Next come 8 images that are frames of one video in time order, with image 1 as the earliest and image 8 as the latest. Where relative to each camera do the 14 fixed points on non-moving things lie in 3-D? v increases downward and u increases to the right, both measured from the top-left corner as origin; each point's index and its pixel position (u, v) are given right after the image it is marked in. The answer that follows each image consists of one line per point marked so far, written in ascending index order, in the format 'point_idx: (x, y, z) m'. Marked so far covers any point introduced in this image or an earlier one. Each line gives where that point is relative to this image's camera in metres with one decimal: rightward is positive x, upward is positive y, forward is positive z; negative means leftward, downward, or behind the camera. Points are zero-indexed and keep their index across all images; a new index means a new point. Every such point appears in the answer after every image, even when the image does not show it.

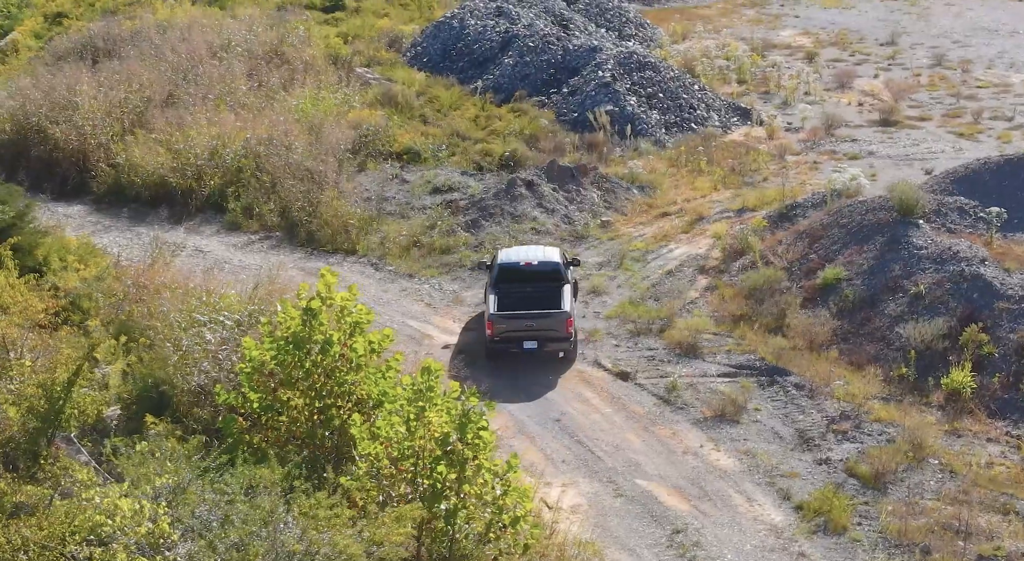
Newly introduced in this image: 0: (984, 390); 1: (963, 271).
0: (+6.6, -1.5, +16.9) m
1: (+6.9, +0.2, +18.6) m
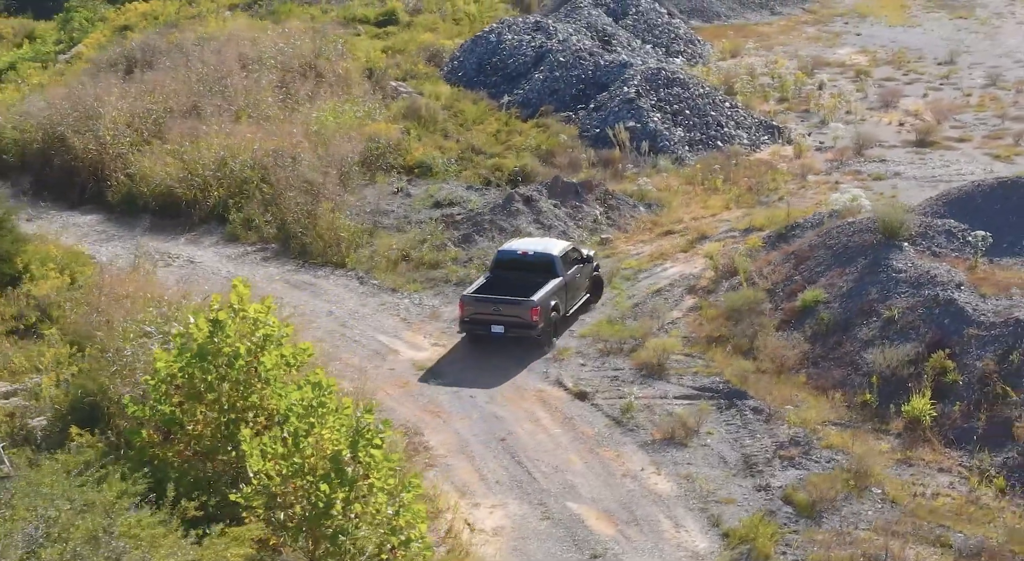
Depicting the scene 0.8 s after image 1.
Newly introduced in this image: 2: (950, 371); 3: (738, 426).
0: (+5.9, -1.8, +16.4) m
1: (+6.3, -0.2, +18.0) m
2: (+6.1, -1.2, +16.8) m
3: (+3.1, -2.0, +16.7) m
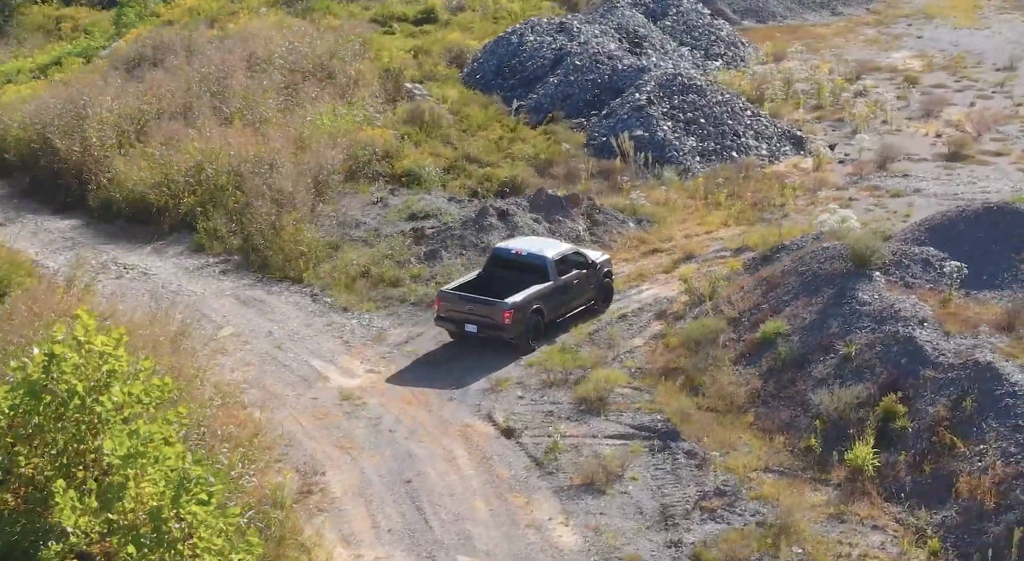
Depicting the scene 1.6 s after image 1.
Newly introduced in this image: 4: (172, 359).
0: (+4.7, -2.3, +15.0) m
1: (+5.3, -0.7, +16.6) m
2: (+5.0, -1.7, +15.4) m
3: (+2.0, -2.5, +15.5) m
4: (-4.4, -1.0, +15.7) m
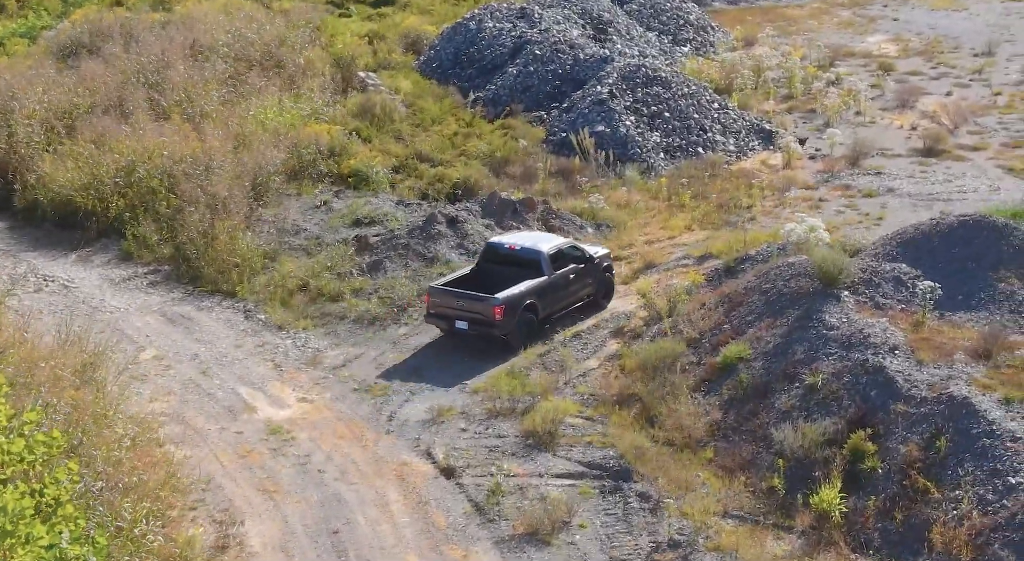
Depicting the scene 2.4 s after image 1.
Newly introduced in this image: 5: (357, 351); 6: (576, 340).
0: (+4.0, -2.7, +13.8) m
1: (+4.5, -1.0, +15.4) m
2: (+4.2, -2.1, +14.3) m
3: (+1.2, -2.8, +14.3) m
4: (-5.2, -1.4, +14.3) m
5: (-2.4, -1.1, +18.9) m
6: (+1.1, -1.0, +19.8) m
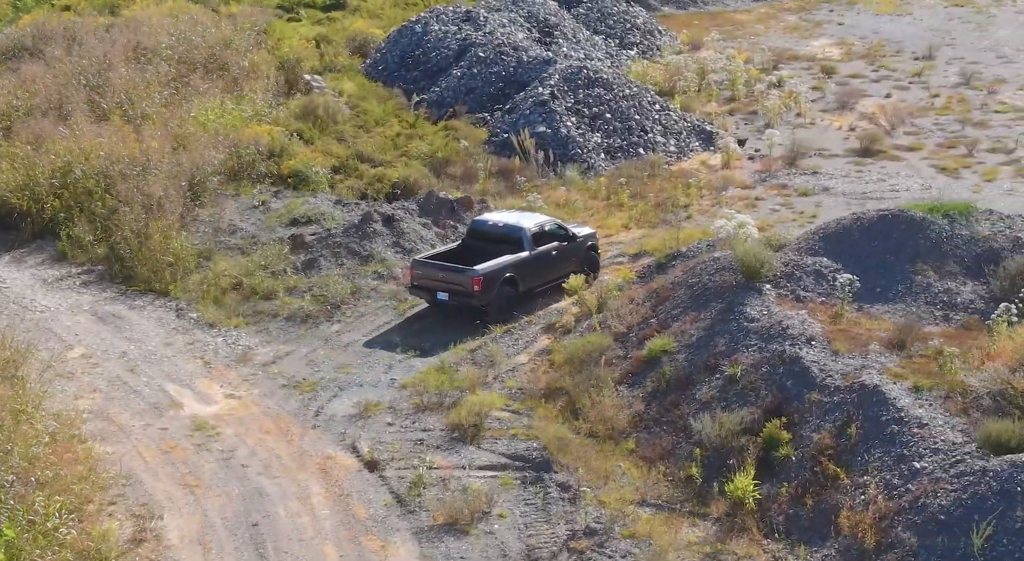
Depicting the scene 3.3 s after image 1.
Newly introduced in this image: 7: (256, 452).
0: (+3.0, -2.6, +14.1) m
1: (+3.5, -0.9, +15.7) m
2: (+3.3, -2.0, +14.5) m
3: (+0.3, -2.7, +14.4) m
4: (-6.2, -1.3, +14.3) m
5: (-3.6, -1.1, +19.0) m
6: (-0.1, -0.9, +20.0) m
7: (-3.3, -2.2, +15.6) m
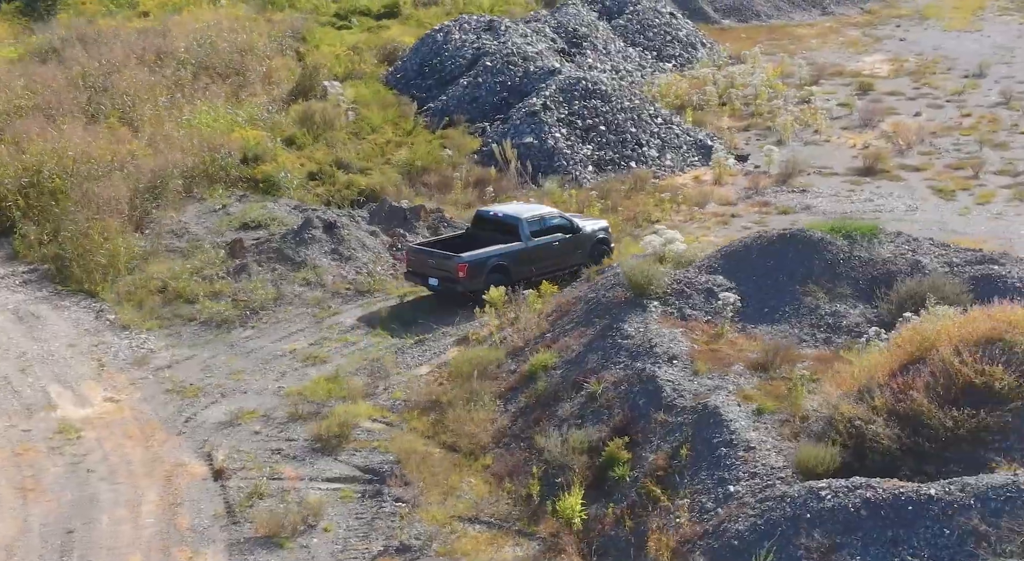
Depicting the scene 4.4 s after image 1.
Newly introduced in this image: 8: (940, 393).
0: (+0.9, -2.8, +13.5) m
1: (+1.6, -1.2, +15.0) m
2: (+1.3, -2.2, +13.9) m
3: (-1.8, -2.8, +14.1) m
4: (-8.1, -1.2, +14.5) m
5: (-5.1, -1.1, +19.0) m
6: (-1.6, -1.1, +19.6) m
7: (-5.2, -2.2, +15.5) m
8: (+4.4, -1.1, +12.5) m
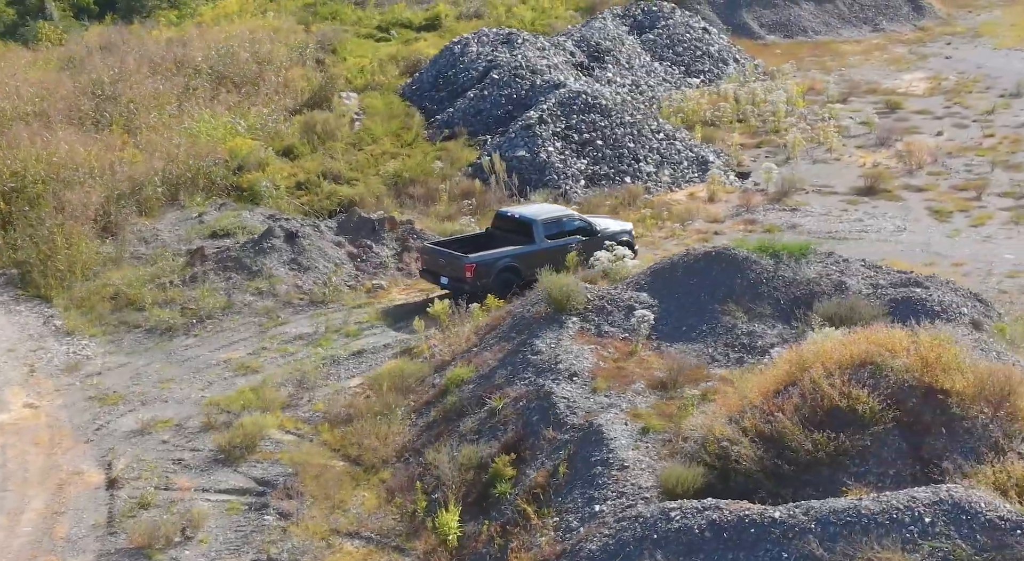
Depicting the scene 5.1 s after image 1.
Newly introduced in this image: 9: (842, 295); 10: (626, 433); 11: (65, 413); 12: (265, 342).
0: (-0.5, -2.9, +13.1) m
1: (+0.4, -1.3, +14.6) m
2: (-0.1, -2.4, +13.5) m
3: (-3.1, -2.9, +13.9) m
4: (-9.4, -1.2, +14.7) m
5: (-6.1, -1.2, +19.0) m
6: (-2.5, -1.3, +19.4) m
7: (-6.5, -2.3, +15.6) m
8: (+2.9, -1.4, +11.9) m
9: (+4.2, -0.2, +15.5) m
10: (+1.3, -1.7, +13.3) m
11: (-6.3, -1.8, +17.1) m
12: (-4.1, -1.0, +19.8) m
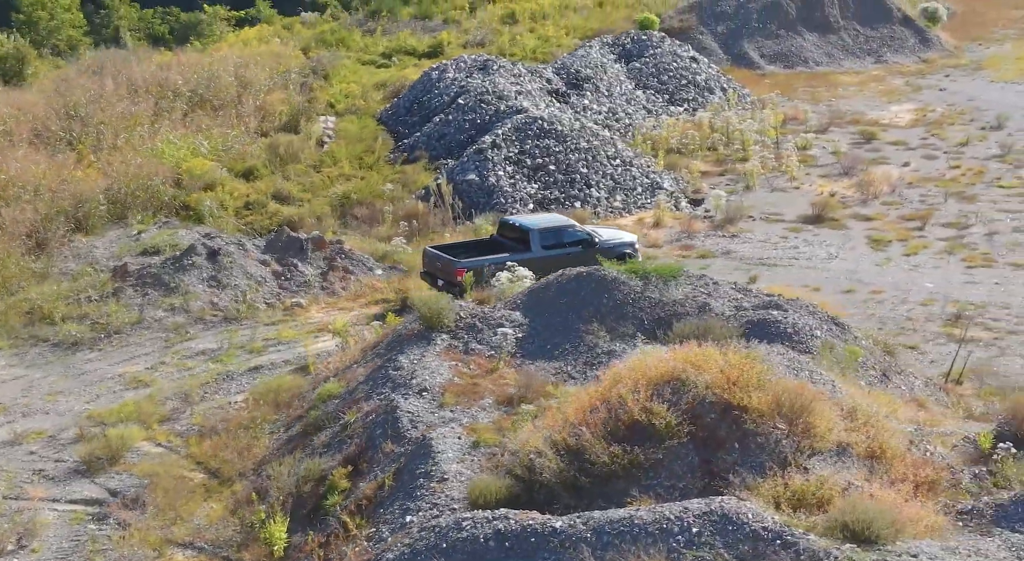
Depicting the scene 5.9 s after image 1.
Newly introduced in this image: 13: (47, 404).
0: (-2.4, -3.1, +13.1) m
1: (-1.5, -1.5, +14.7) m
2: (-2.0, -2.5, +13.6) m
3: (-5.0, -3.1, +14.0) m
4: (-11.3, -1.3, +15.1) m
5: (-7.8, -1.4, +19.3) m
6: (-4.2, -1.5, +19.6) m
7: (-8.3, -2.4, +15.8) m
8: (+1.0, -1.5, +11.9) m
9: (+2.5, -0.5, +15.5) m
10: (-0.6, -1.9, +13.3) m
11: (-8.1, -2.0, +17.4) m
12: (-5.7, -1.3, +20.0) m
13: (-6.9, -1.8, +18.0) m
